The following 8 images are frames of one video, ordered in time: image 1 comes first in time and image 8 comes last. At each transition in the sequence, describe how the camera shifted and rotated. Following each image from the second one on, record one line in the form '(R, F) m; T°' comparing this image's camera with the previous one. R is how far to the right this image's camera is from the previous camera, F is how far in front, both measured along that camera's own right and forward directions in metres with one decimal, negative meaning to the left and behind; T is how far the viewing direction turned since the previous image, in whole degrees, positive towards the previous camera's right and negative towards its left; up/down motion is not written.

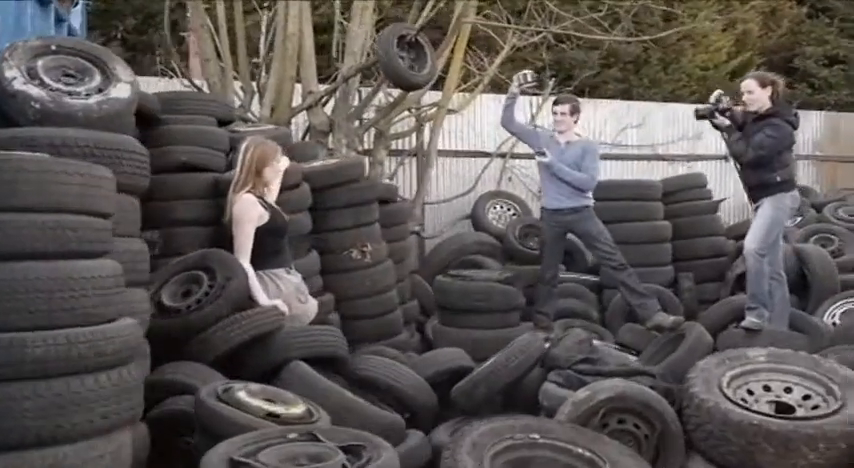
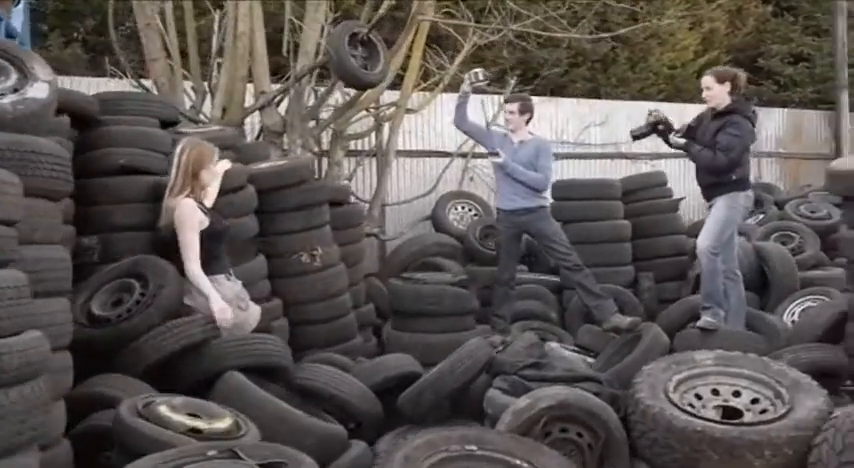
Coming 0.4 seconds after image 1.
(+0.2, +0.2) m; +2°
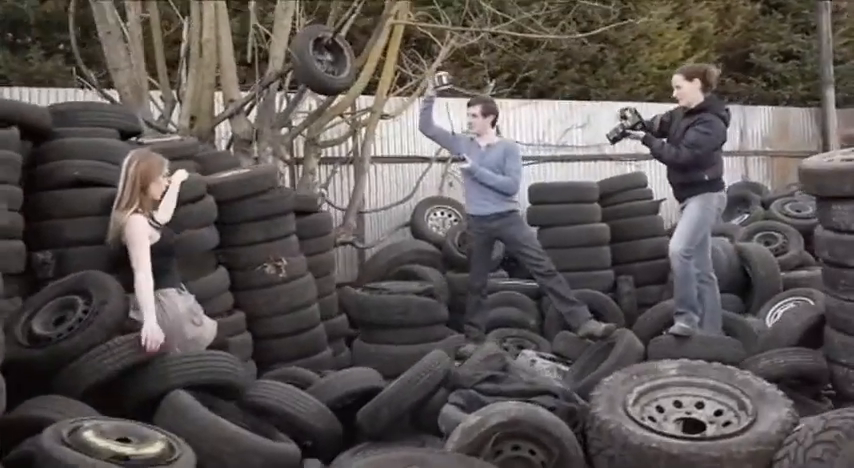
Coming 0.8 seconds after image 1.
(+0.3, +0.2) m; 0°
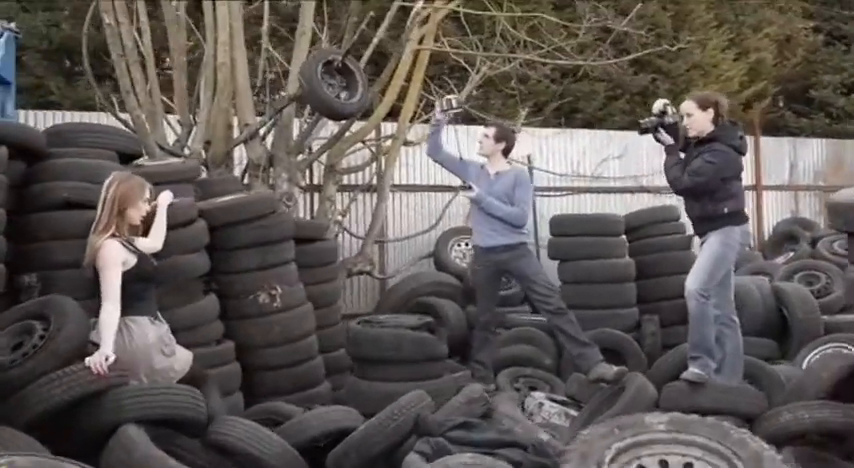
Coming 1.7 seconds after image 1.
(+0.5, +0.4) m; -4°
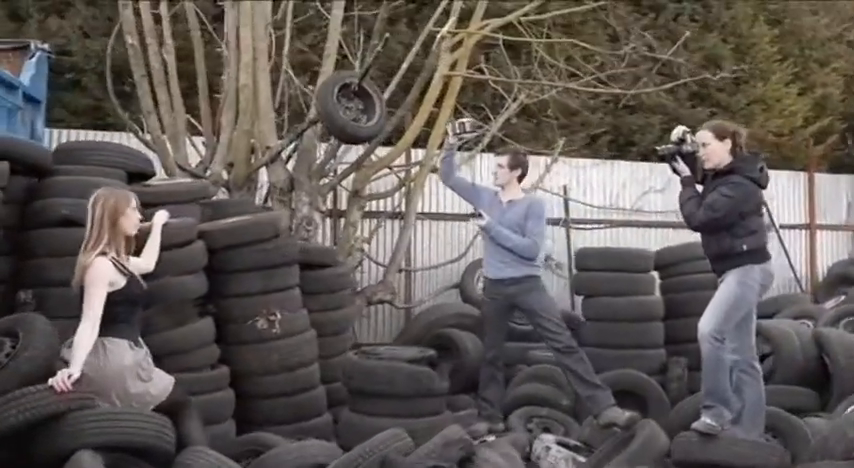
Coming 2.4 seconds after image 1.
(+0.5, +0.3) m; -4°
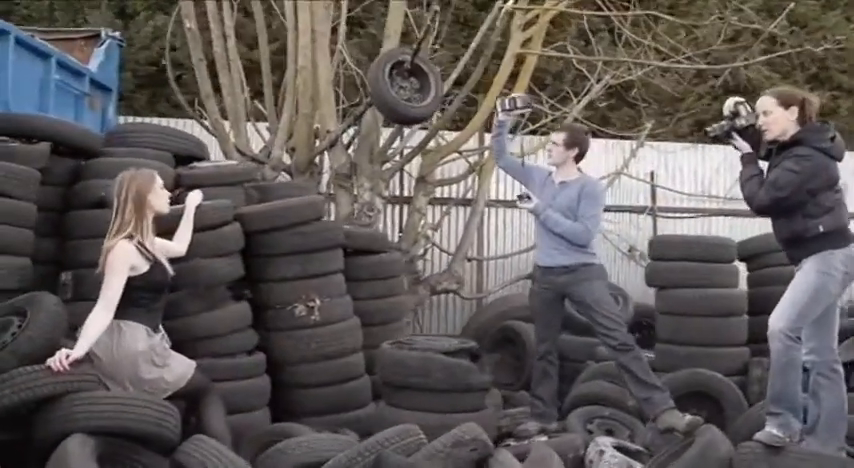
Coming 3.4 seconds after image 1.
(+0.5, +0.5) m; -8°
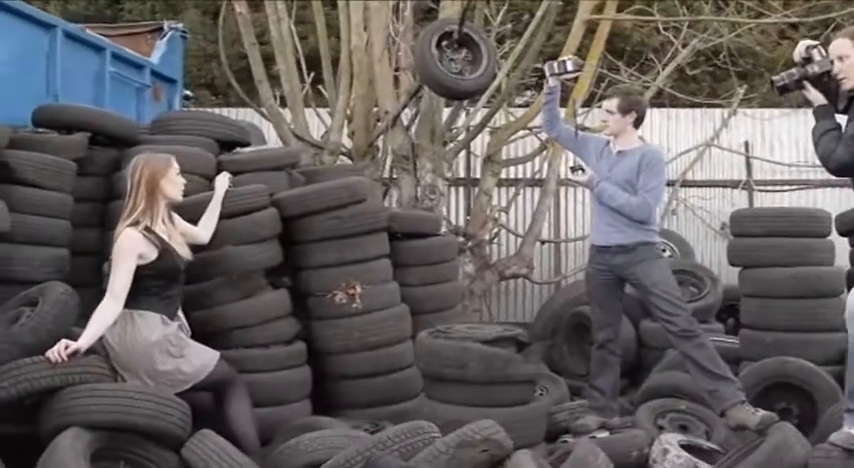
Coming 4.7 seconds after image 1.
(+0.5, +0.5) m; -8°
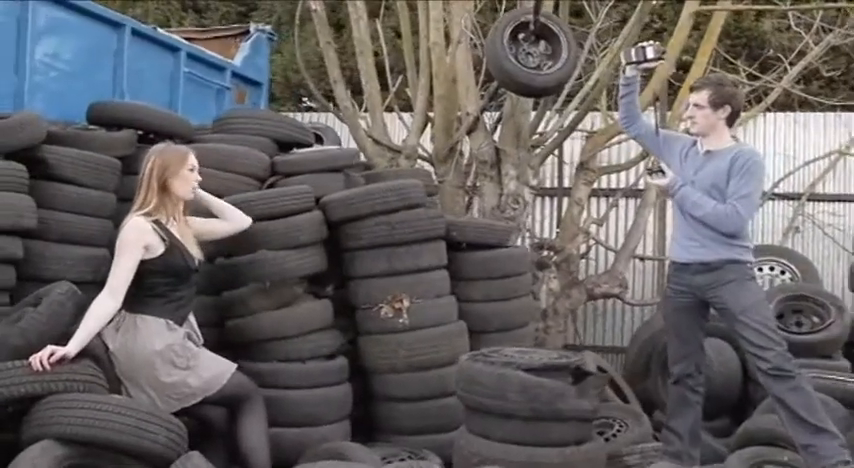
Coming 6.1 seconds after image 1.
(+0.6, +0.7) m; -10°
